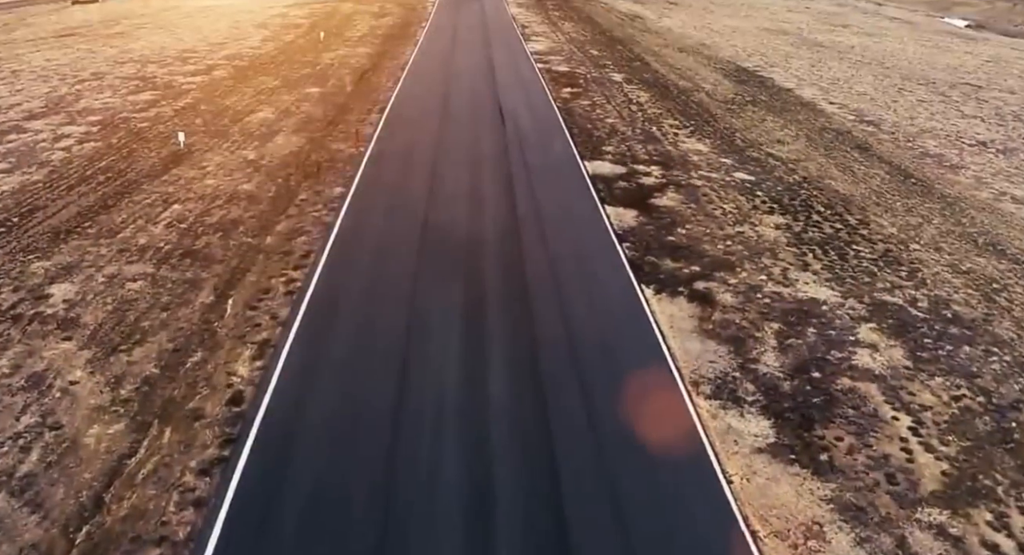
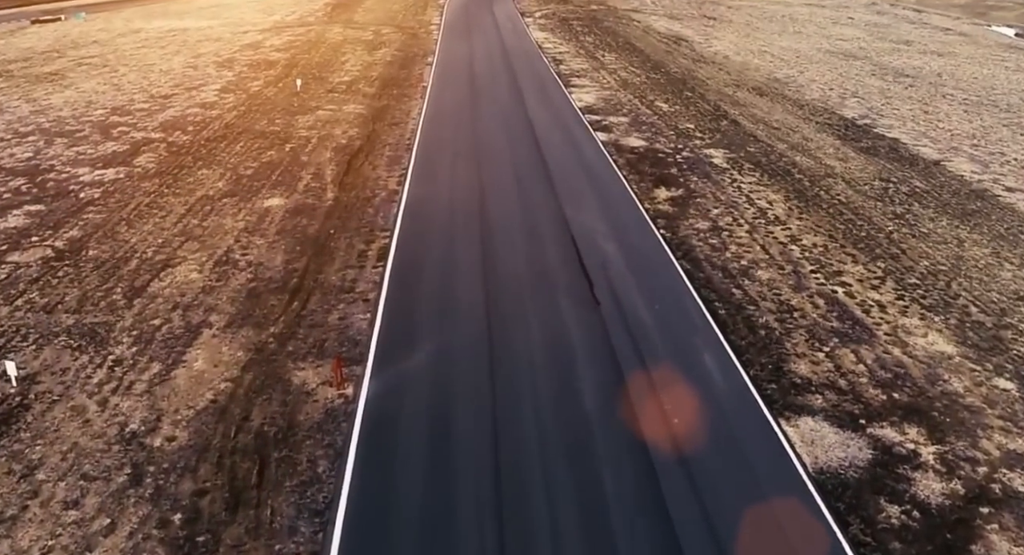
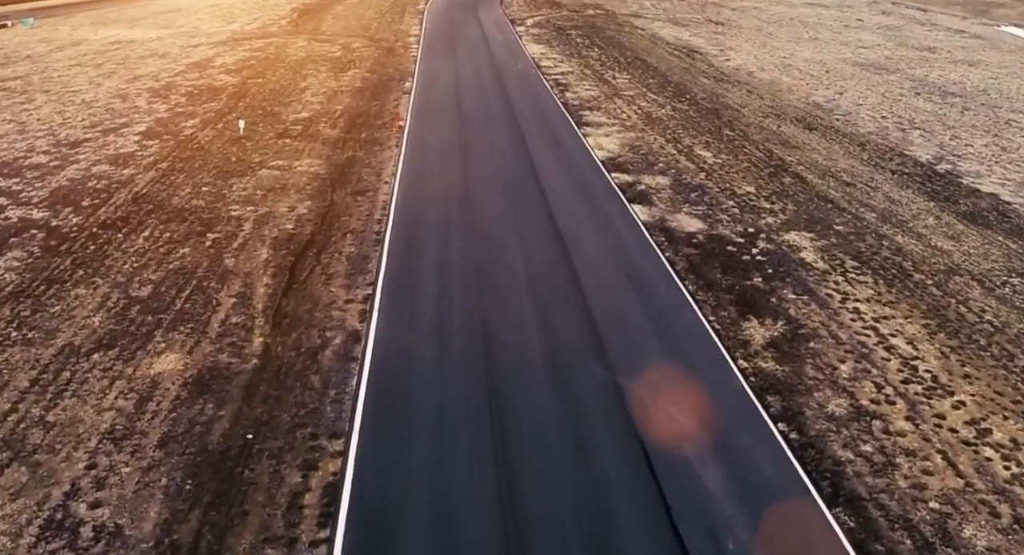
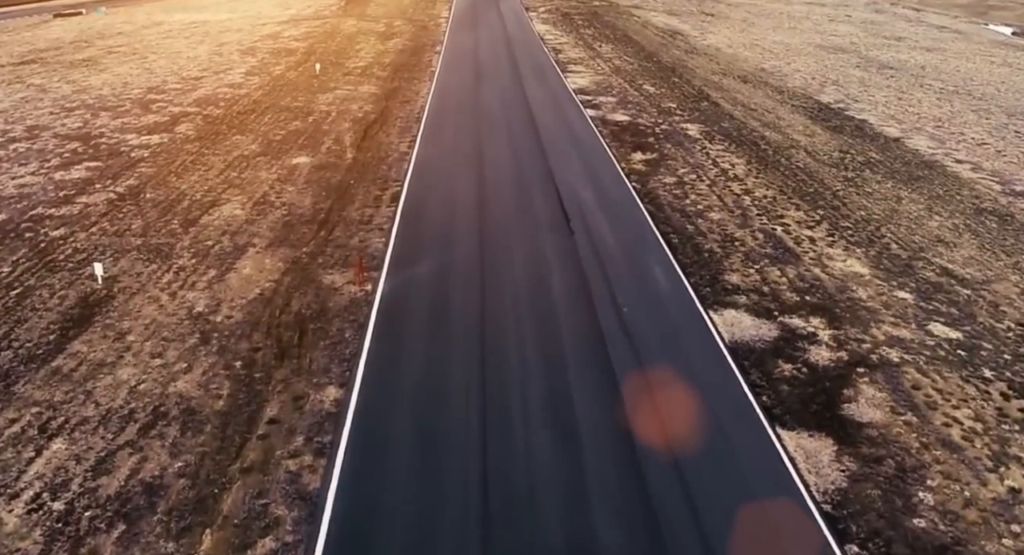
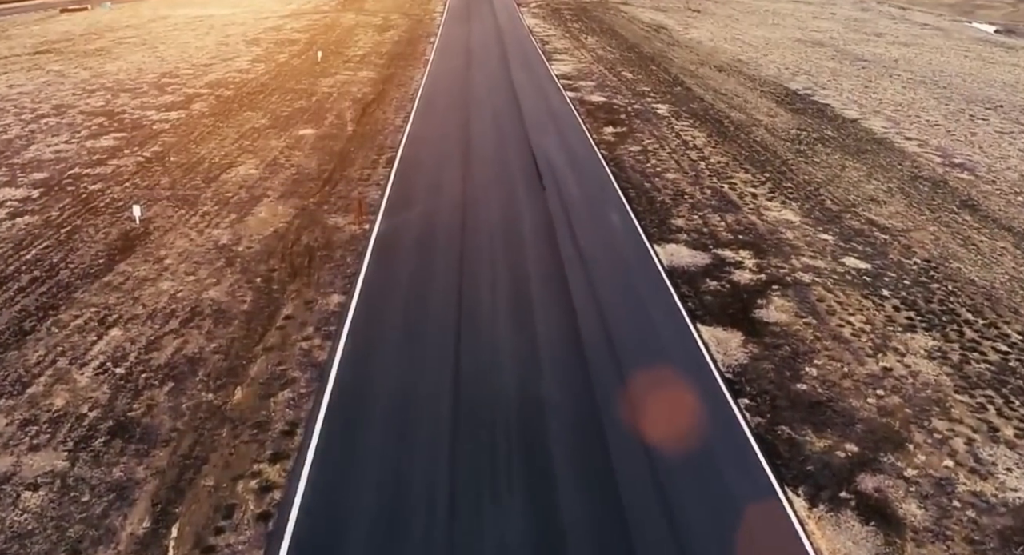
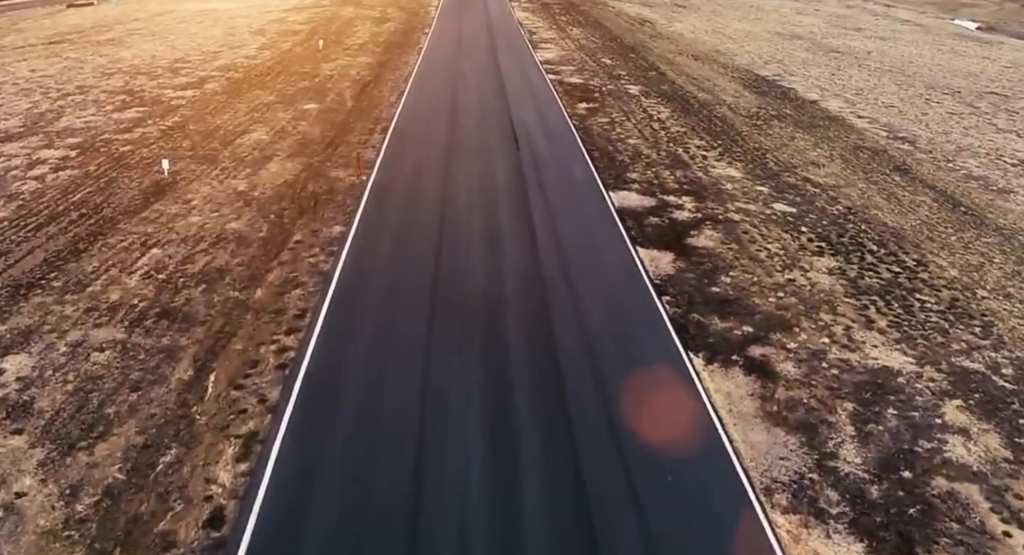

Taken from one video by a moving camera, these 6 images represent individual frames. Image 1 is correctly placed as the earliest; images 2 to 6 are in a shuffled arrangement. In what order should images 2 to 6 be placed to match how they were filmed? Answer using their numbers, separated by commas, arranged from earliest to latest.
6, 5, 4, 2, 3
